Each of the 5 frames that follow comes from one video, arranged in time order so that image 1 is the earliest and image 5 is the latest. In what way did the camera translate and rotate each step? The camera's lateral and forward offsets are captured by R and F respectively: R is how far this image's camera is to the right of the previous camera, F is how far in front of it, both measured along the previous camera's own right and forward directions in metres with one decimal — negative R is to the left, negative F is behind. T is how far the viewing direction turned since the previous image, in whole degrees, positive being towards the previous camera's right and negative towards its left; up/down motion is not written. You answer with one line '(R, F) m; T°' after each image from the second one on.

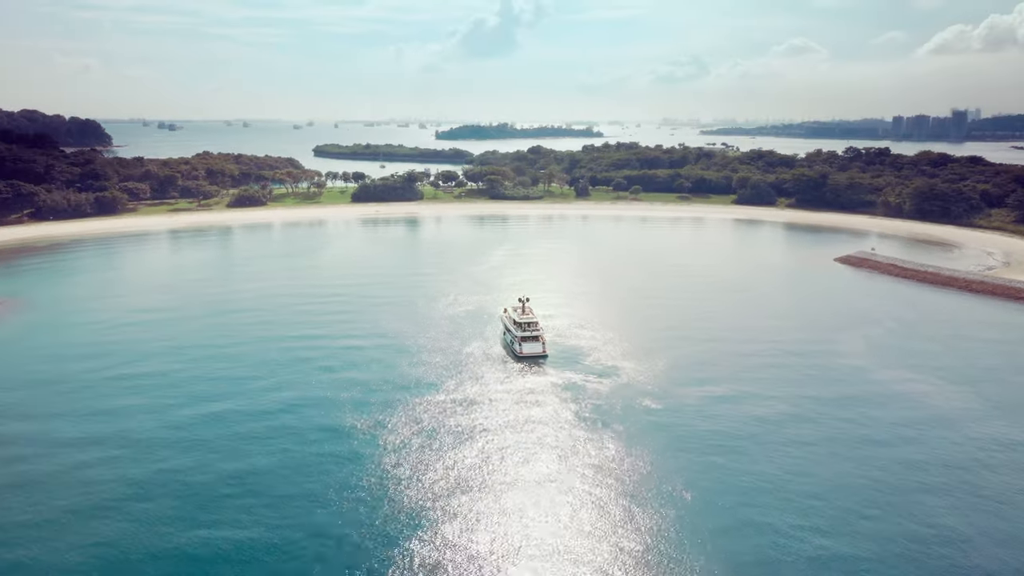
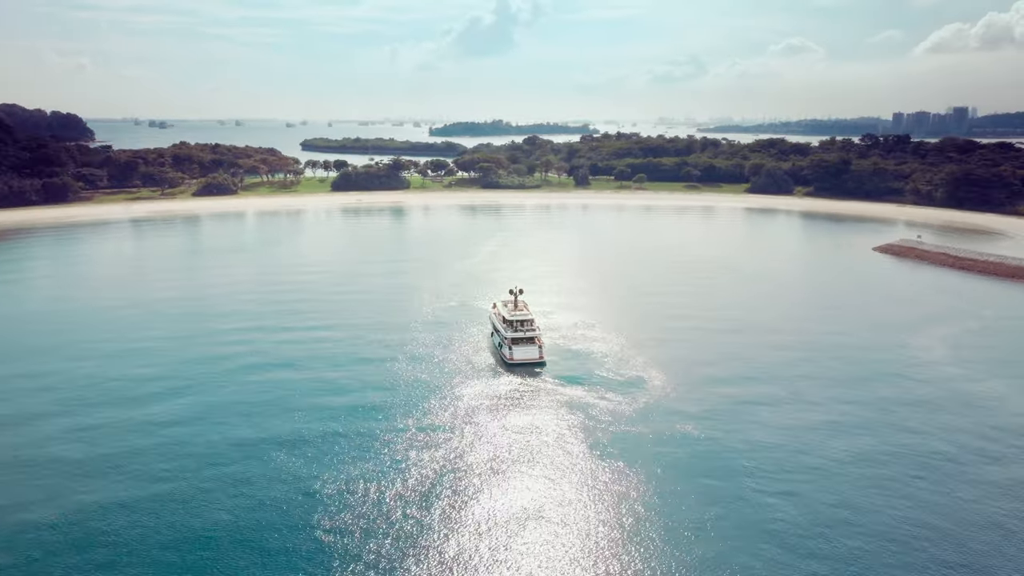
(+0.4, +9.4) m; 0°
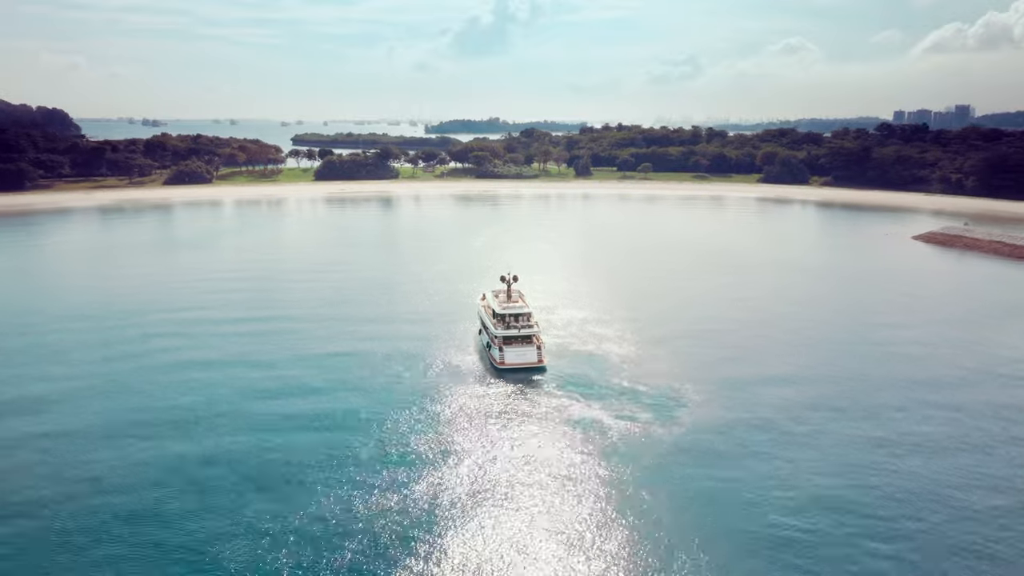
(+0.2, +7.2) m; 0°
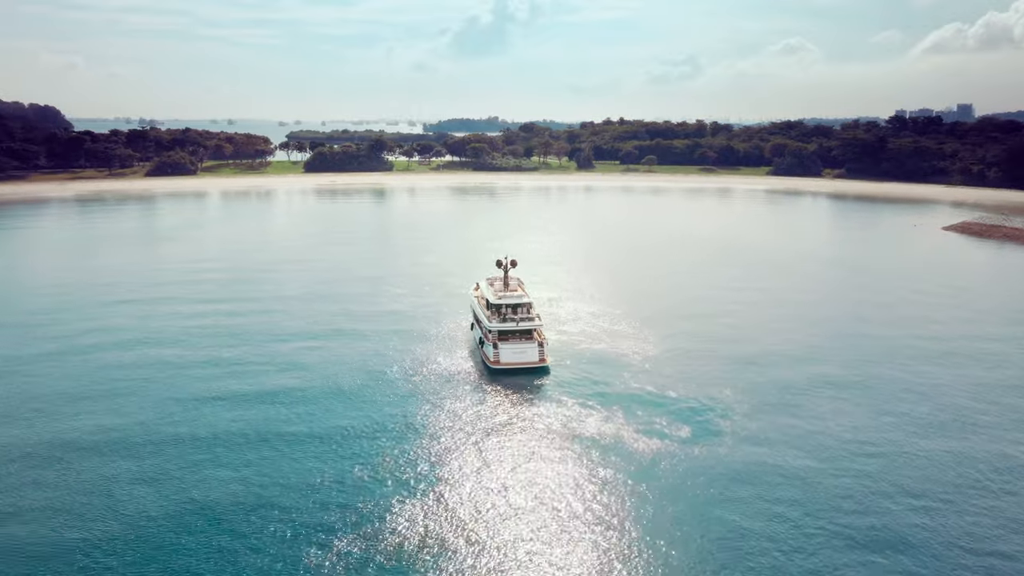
(+0.1, +4.4) m; 0°
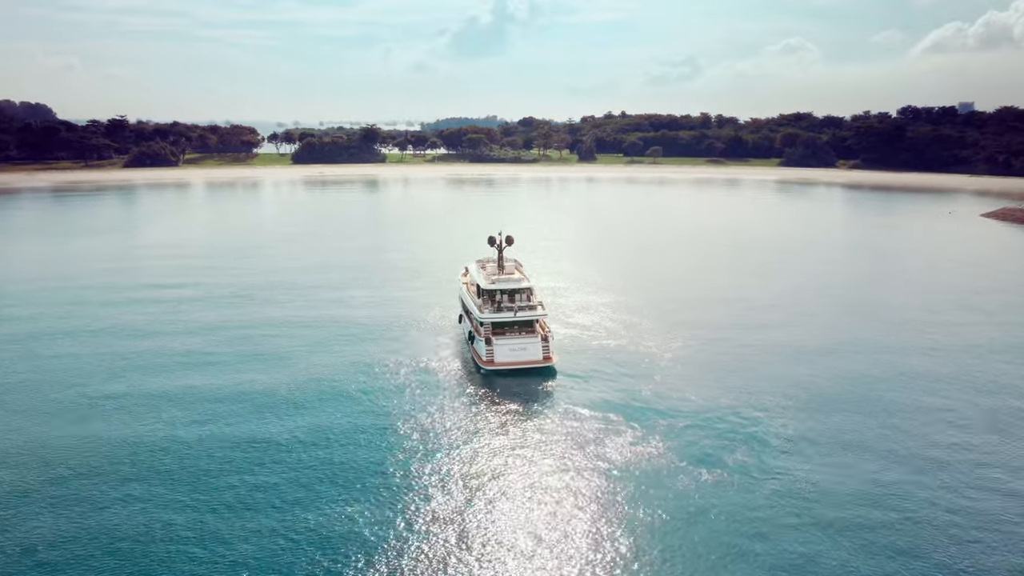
(+0.1, +4.5) m; 0°
